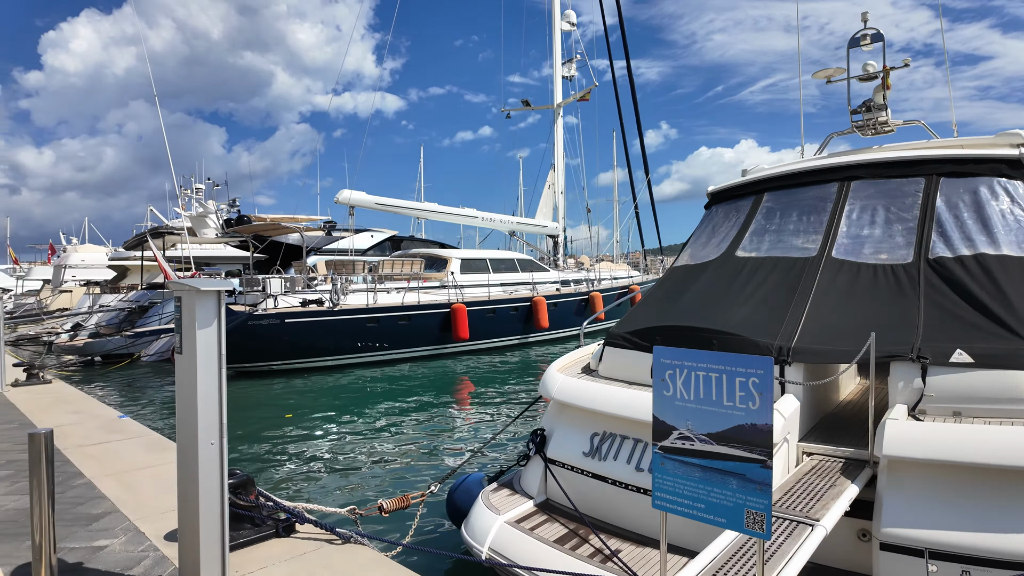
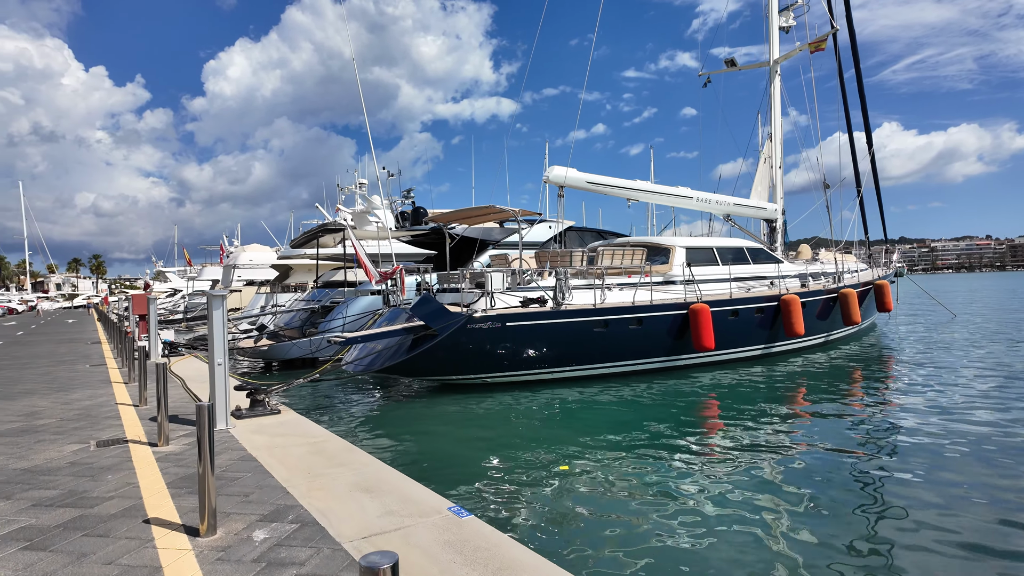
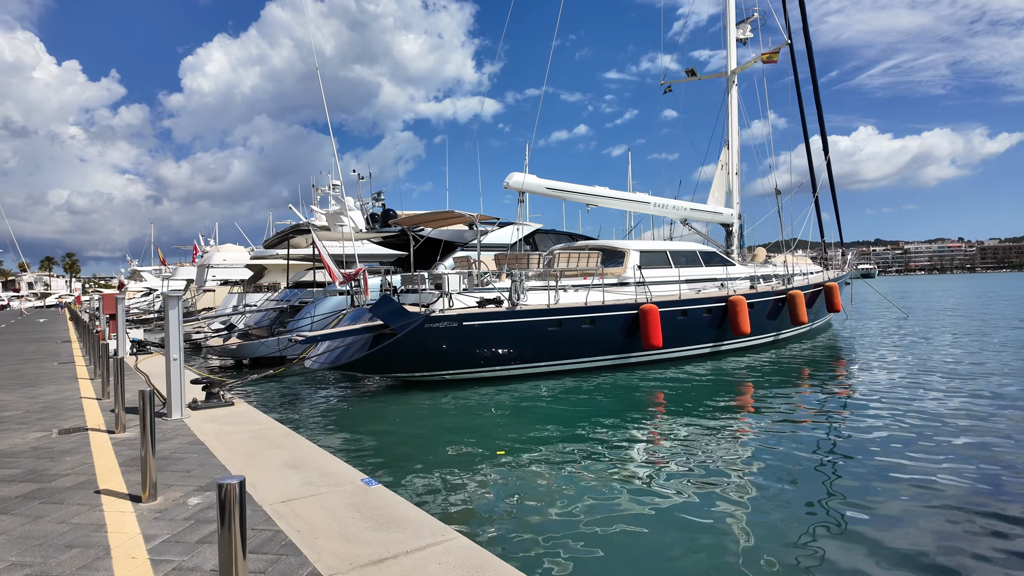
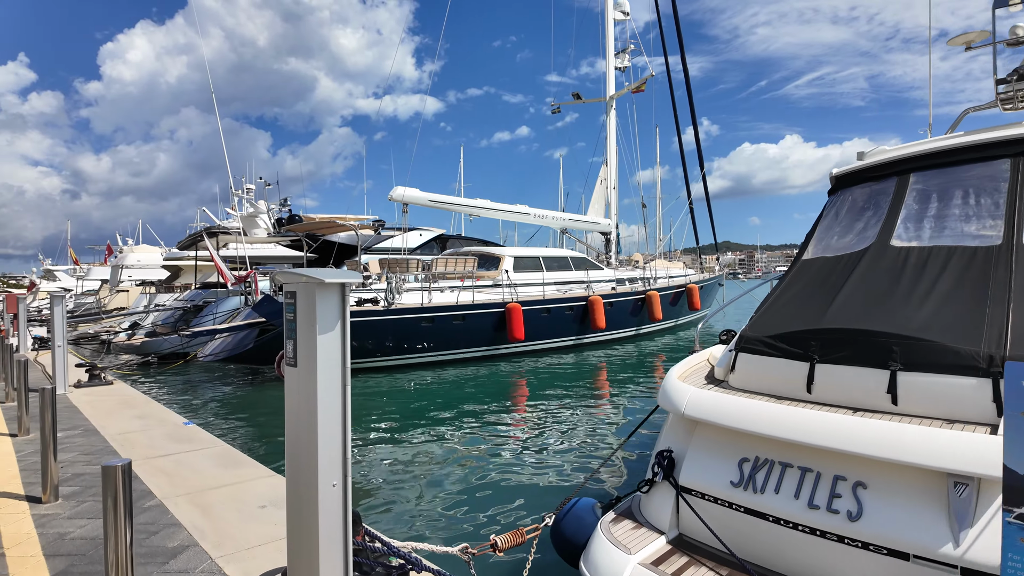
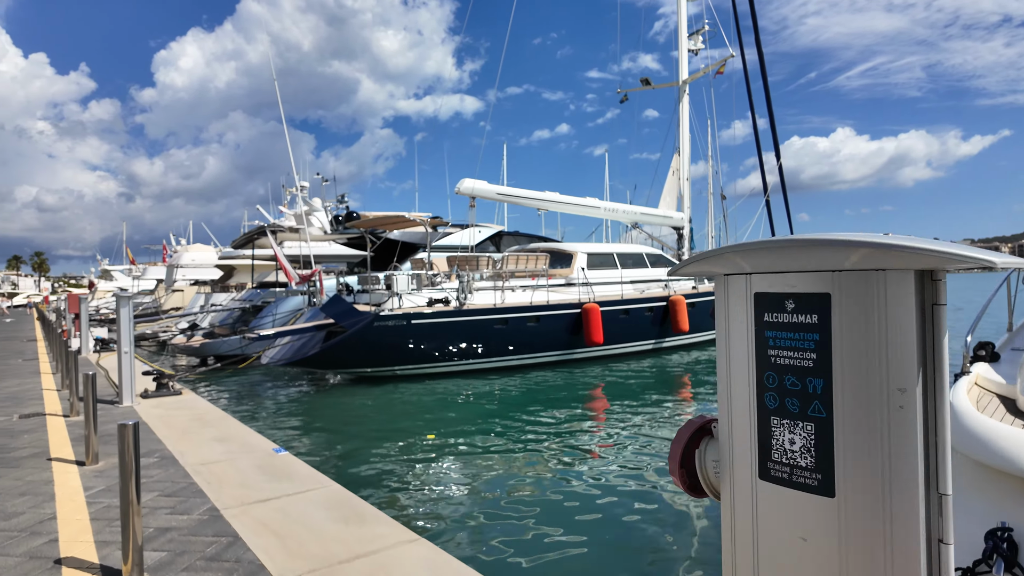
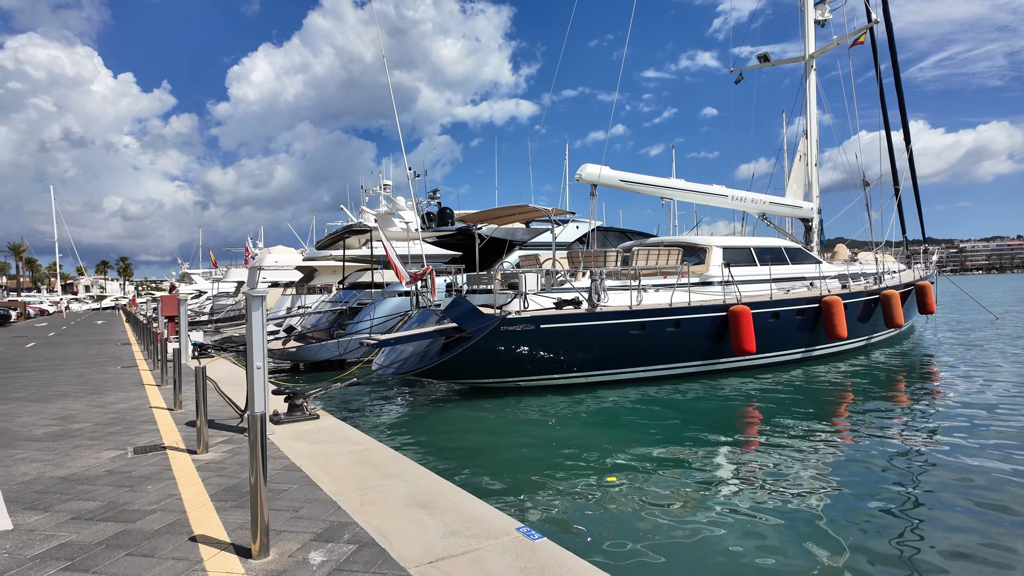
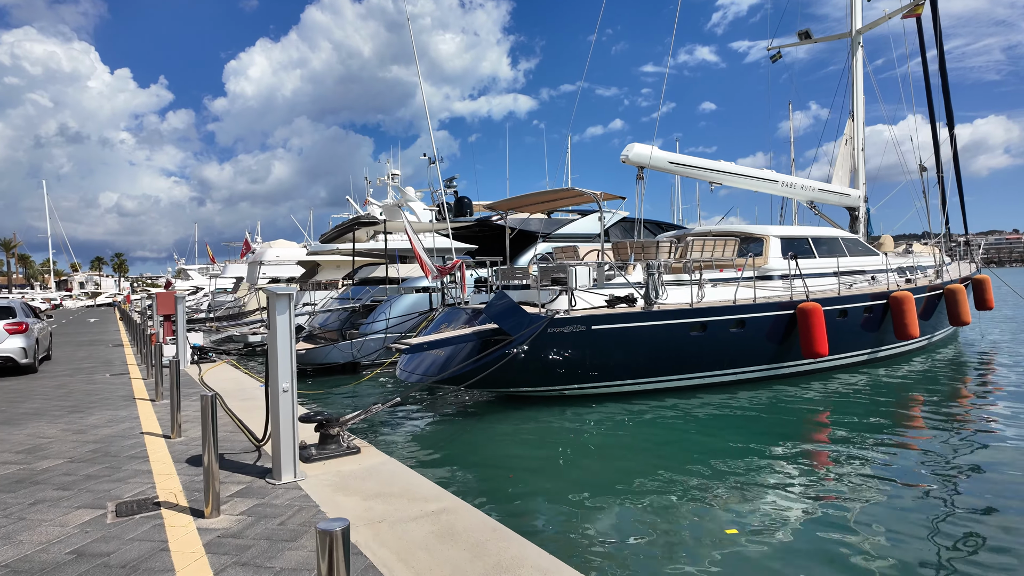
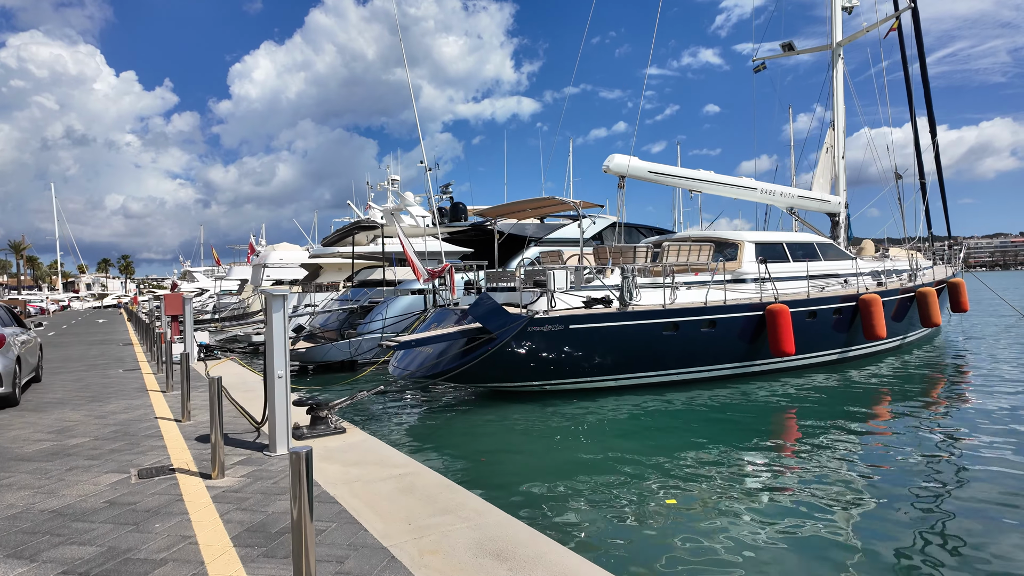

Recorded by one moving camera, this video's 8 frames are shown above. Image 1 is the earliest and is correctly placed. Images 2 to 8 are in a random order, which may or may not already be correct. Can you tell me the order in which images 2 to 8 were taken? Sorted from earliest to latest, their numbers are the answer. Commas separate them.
4, 5, 3, 2, 6, 8, 7
